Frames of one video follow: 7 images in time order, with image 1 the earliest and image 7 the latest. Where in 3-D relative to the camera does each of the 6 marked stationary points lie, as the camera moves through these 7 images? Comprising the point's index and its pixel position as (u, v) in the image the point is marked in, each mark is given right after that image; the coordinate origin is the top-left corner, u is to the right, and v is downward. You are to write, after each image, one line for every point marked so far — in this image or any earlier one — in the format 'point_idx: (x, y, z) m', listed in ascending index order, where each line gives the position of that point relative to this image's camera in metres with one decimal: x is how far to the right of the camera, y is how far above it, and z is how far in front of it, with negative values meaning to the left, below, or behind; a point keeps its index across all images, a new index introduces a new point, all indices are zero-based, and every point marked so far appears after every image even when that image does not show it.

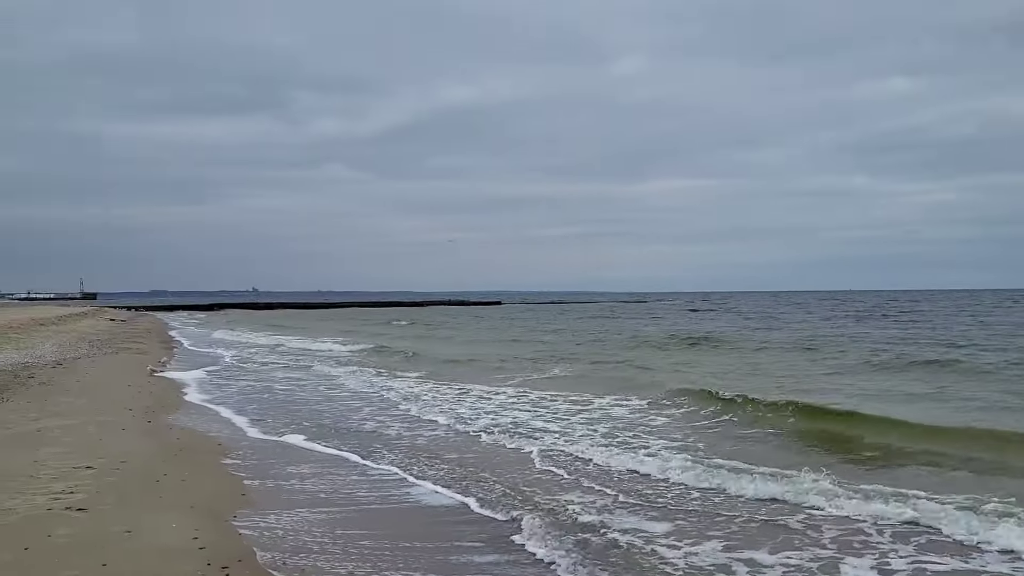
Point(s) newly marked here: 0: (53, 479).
0: (-3.7, -1.6, +6.9) m
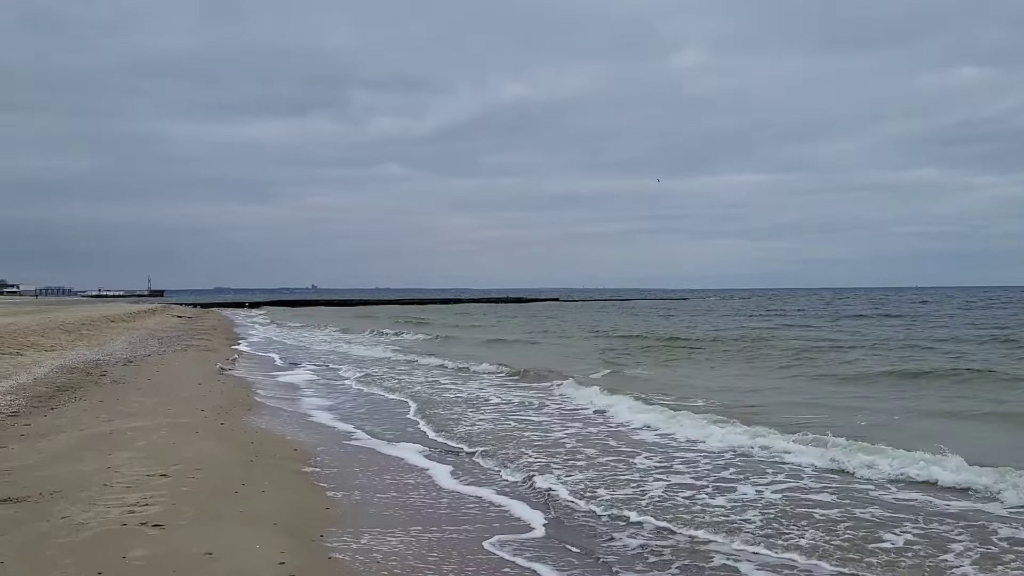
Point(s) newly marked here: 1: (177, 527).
0: (-2.9, -1.5, +6.5) m
1: (-2.1, -1.5, +5.5) m
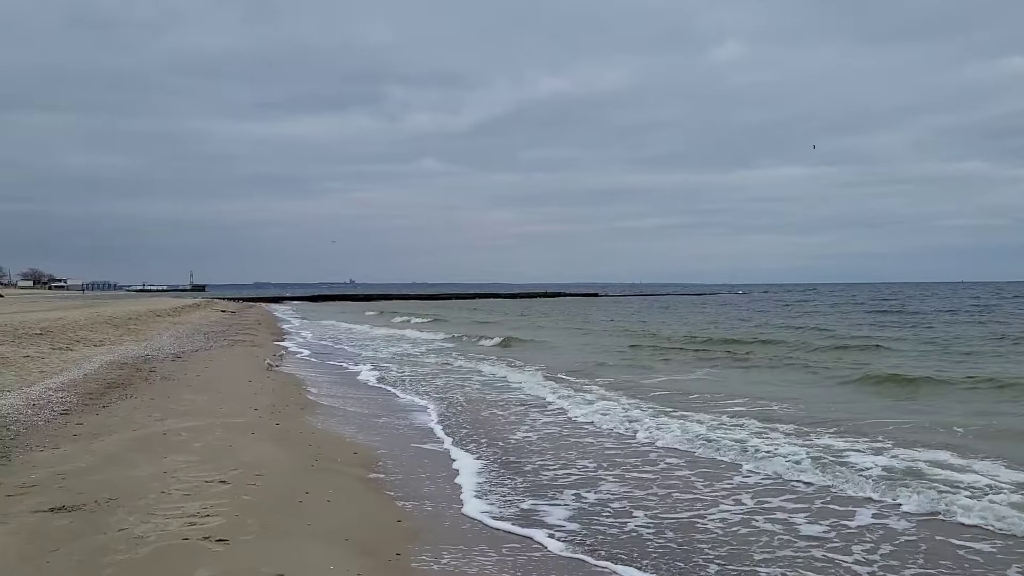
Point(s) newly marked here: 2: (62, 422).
0: (-2.3, -1.5, +6.1) m
1: (-1.6, -1.5, +5.0) m
2: (-4.9, -1.5, +9.2) m
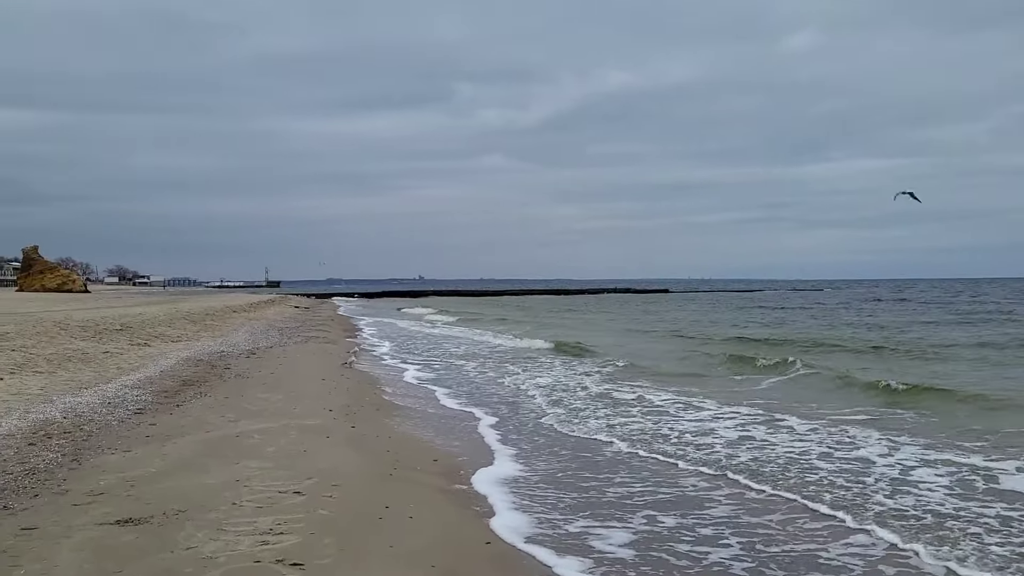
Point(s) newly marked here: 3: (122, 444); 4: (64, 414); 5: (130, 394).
0: (-1.7, -1.5, +5.6) m
1: (-1.0, -1.5, +4.5) m
2: (-4.0, -1.4, +9.0) m
3: (-3.6, -1.4, +7.8) m
4: (-4.8, -1.4, +9.2) m
5: (-4.9, -1.4, +10.9) m
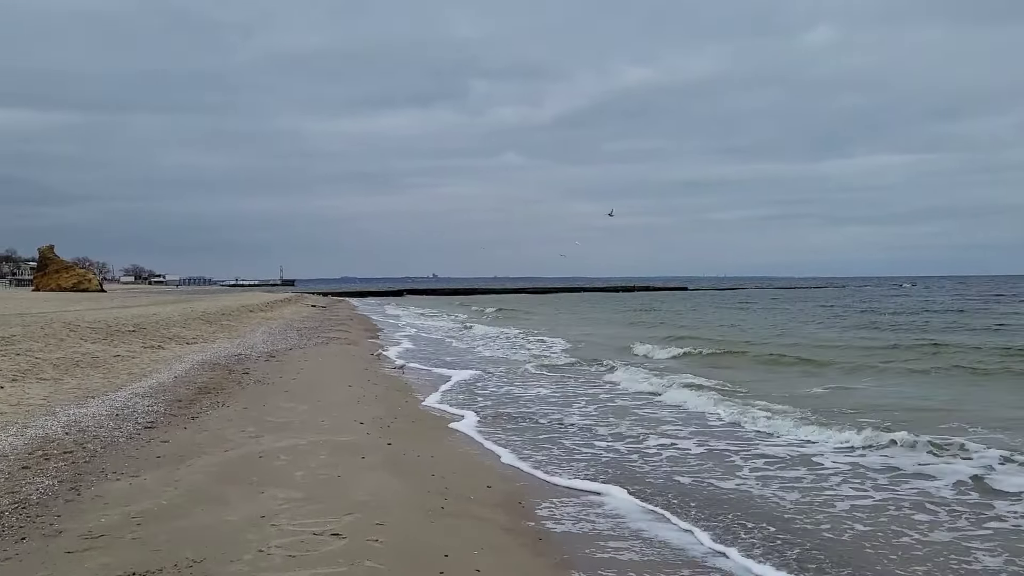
0: (-1.2, -1.5, +4.6) m
1: (-0.6, -1.5, +3.5) m
2: (-3.4, -1.4, +8.0) m
3: (-3.1, -1.4, +6.8) m
4: (-4.3, -1.4, +8.2) m
5: (-4.3, -1.4, +9.9) m
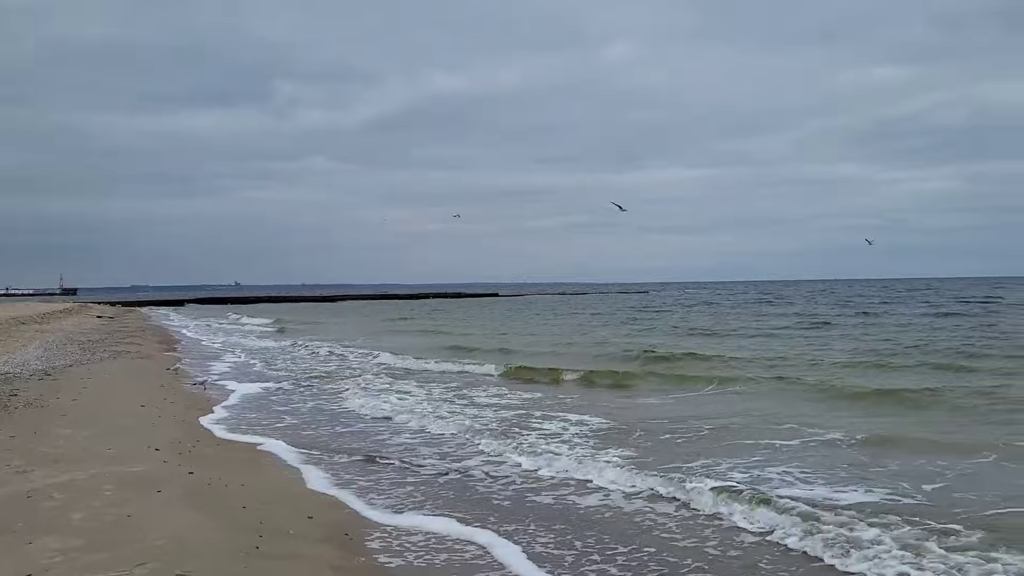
0: (-1.9, -1.5, +3.7) m
1: (-1.1, -1.5, +2.8) m
2: (-4.9, -1.5, +6.5) m
3: (-4.3, -1.5, +5.5) m
4: (-5.8, -1.4, +6.5) m
5: (-6.2, -1.4, +8.2) m
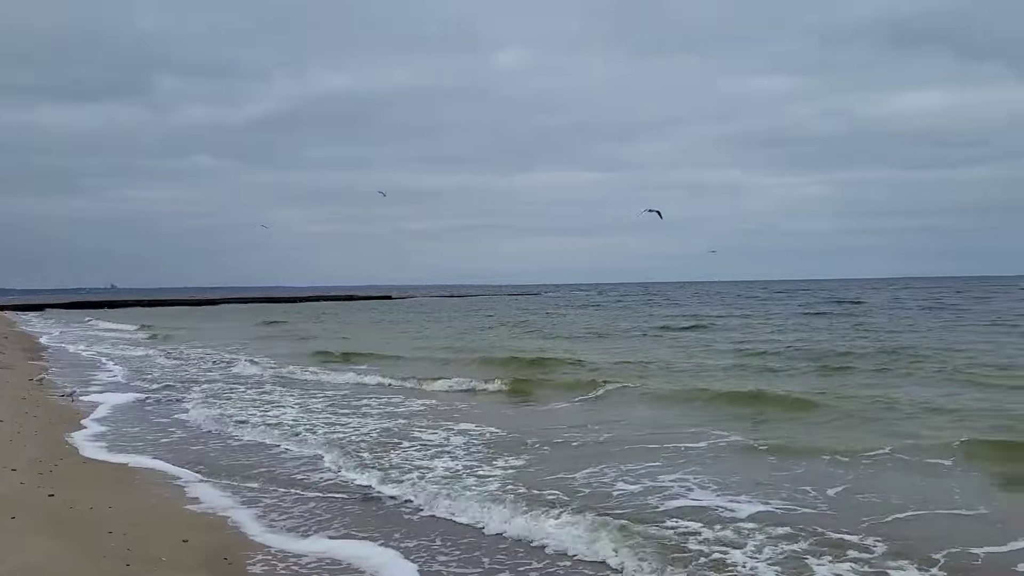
0: (-2.3, -1.5, +3.2) m
1: (-1.4, -1.5, +2.3) m
2: (-5.6, -1.5, +5.6) m
3: (-4.9, -1.5, +4.6) m
4: (-6.5, -1.5, +5.5) m
5: (-7.1, -1.5, +7.1) m
